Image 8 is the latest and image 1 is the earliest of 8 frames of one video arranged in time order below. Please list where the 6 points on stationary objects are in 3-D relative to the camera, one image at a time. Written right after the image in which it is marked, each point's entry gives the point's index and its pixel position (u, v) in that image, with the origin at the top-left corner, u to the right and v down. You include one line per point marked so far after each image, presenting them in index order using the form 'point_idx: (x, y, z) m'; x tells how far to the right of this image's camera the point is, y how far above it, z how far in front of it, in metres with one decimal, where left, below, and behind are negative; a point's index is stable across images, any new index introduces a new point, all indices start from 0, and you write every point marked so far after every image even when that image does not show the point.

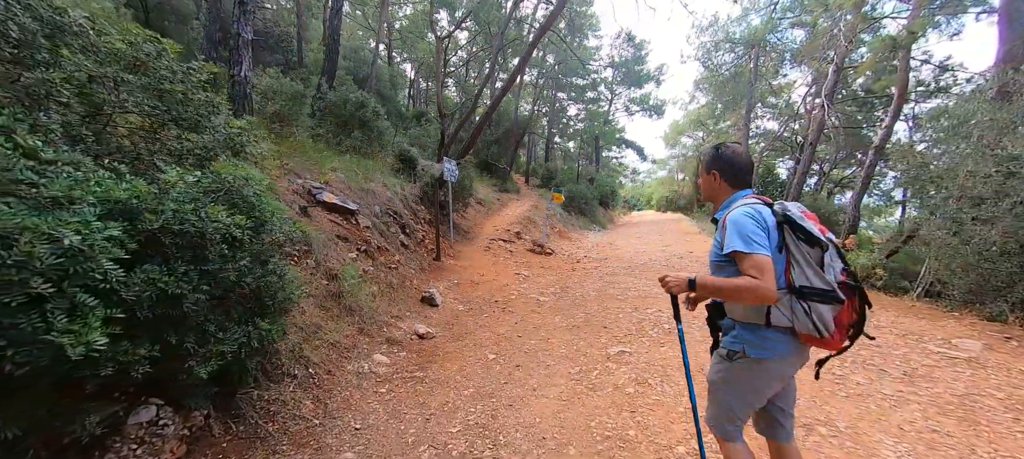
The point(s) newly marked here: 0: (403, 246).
0: (-2.2, -0.3, +8.1) m
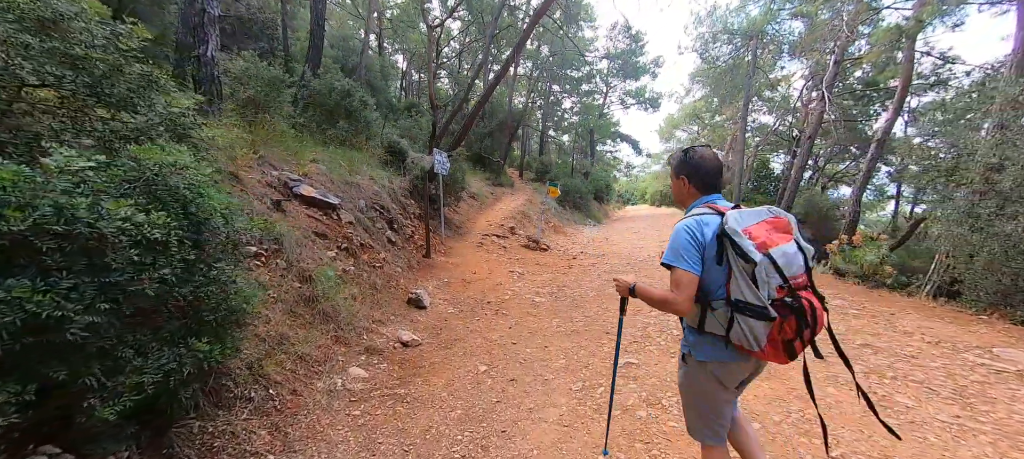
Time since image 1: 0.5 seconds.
0: (-2.3, -0.3, +7.6) m
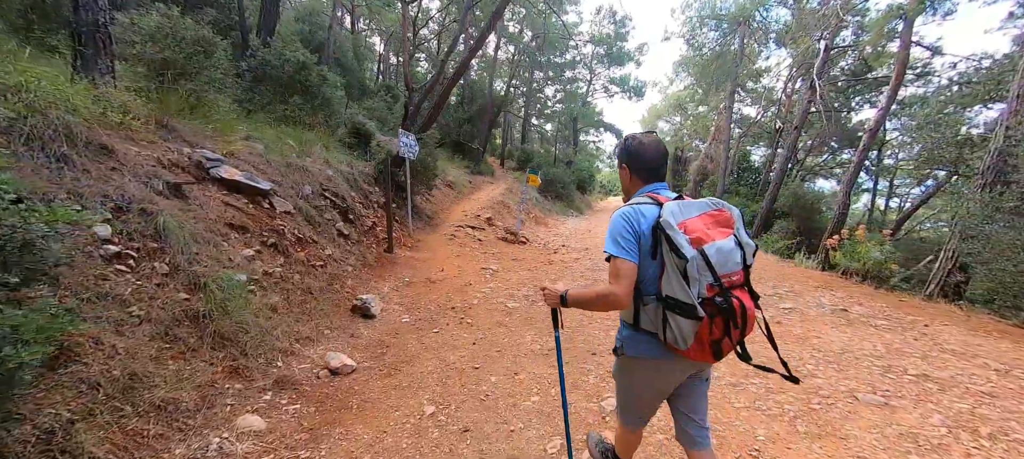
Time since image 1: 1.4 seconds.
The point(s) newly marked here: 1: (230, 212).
0: (-2.8, -0.1, +6.5) m
1: (-3.2, +0.2, +4.4) m
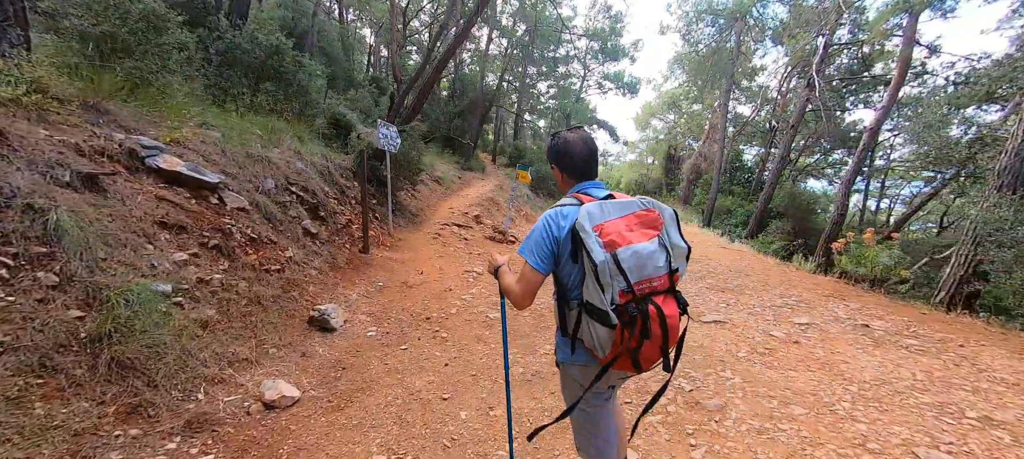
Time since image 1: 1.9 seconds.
0: (-3.0, -0.1, +5.9) m
1: (-3.3, +0.2, +3.8) m
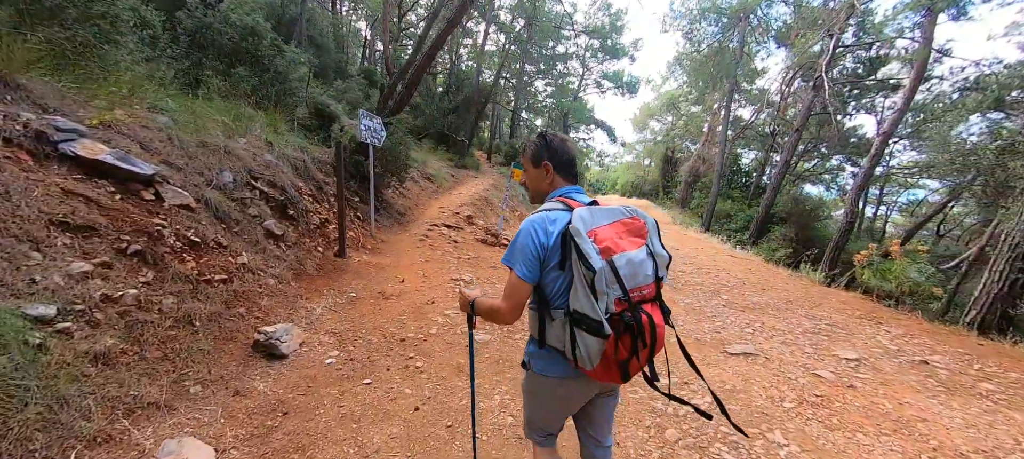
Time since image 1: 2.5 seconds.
0: (-3.1, -0.1, +5.2) m
1: (-3.4, +0.2, +3.1) m
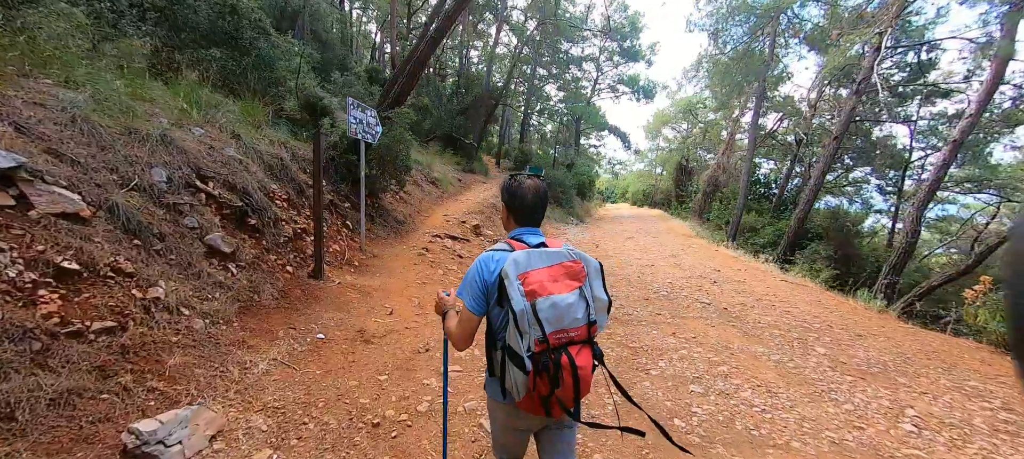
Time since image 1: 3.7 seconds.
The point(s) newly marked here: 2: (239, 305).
0: (-2.9, -0.3, +3.9) m
1: (-3.2, +0.1, +1.8) m
2: (-2.5, -0.7, +3.7) m
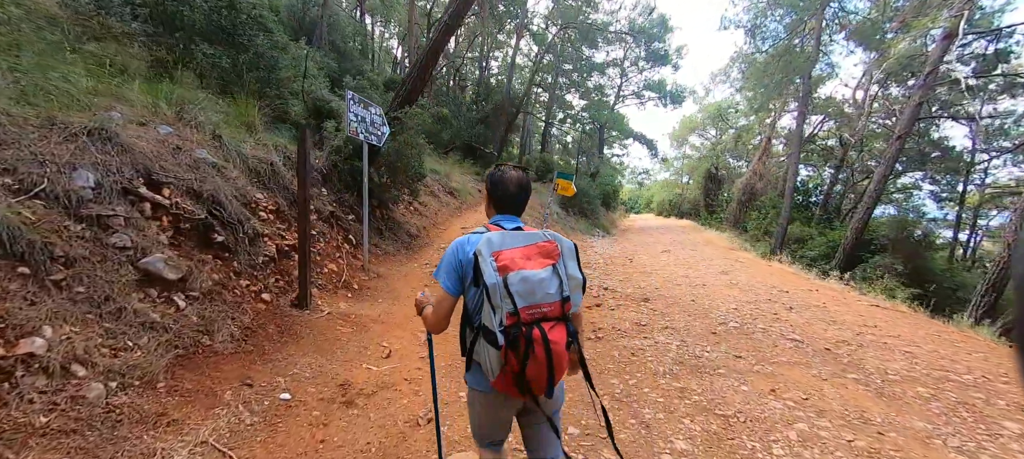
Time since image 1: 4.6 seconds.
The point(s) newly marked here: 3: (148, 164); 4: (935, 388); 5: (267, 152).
0: (-2.6, -0.4, +2.9) m
1: (-3.1, 0.0, +0.9) m
2: (-2.3, -0.8, +2.7) m
3: (-3.2, +0.6, +3.5) m
4: (+3.4, -1.3, +3.2) m
5: (-3.4, +1.1, +5.5) m
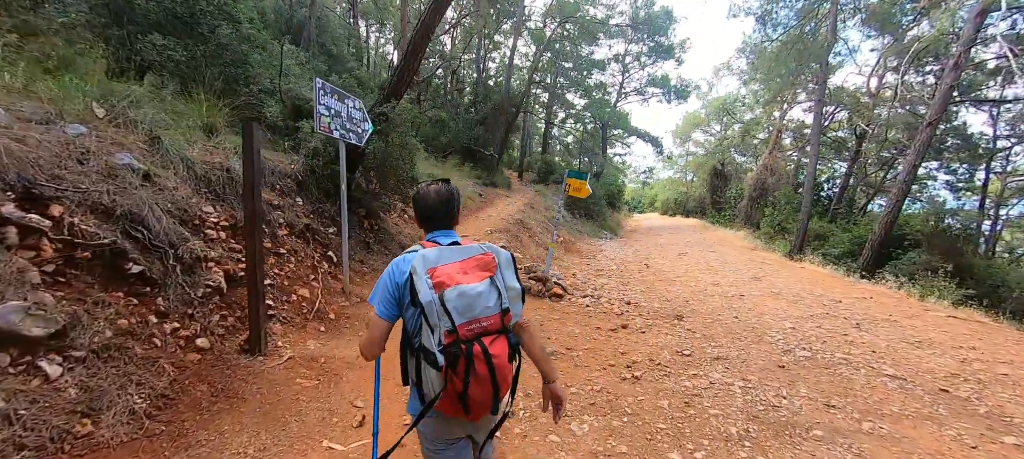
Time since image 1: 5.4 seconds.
0: (-2.5, -0.6, +2.0) m
1: (-3.0, -0.2, -0.1) m
2: (-2.2, -1.0, +1.8) m
3: (-3.2, +0.4, +2.6) m
4: (+3.5, -1.3, +2.3) m
5: (-3.4, +0.9, +4.6) m
